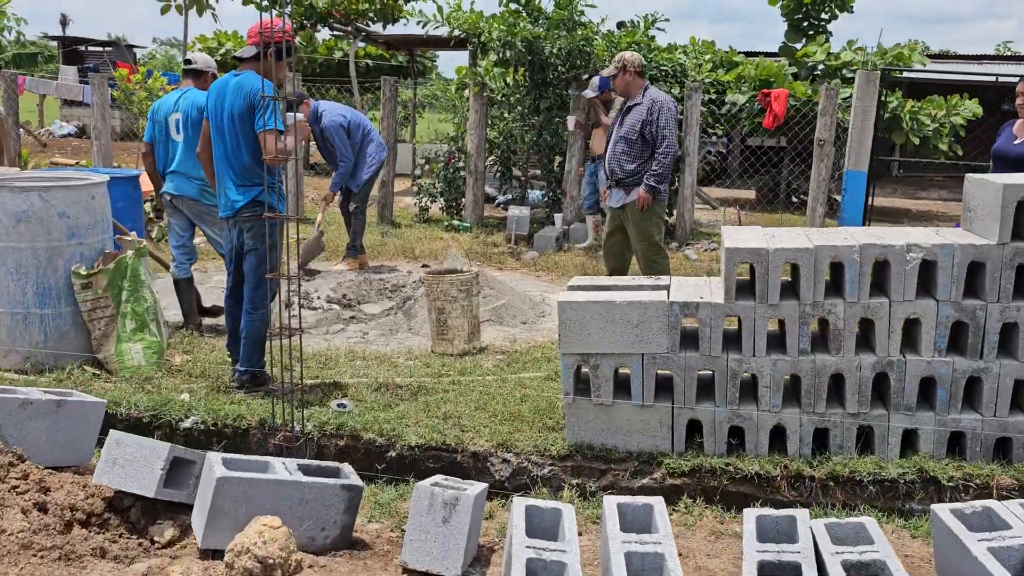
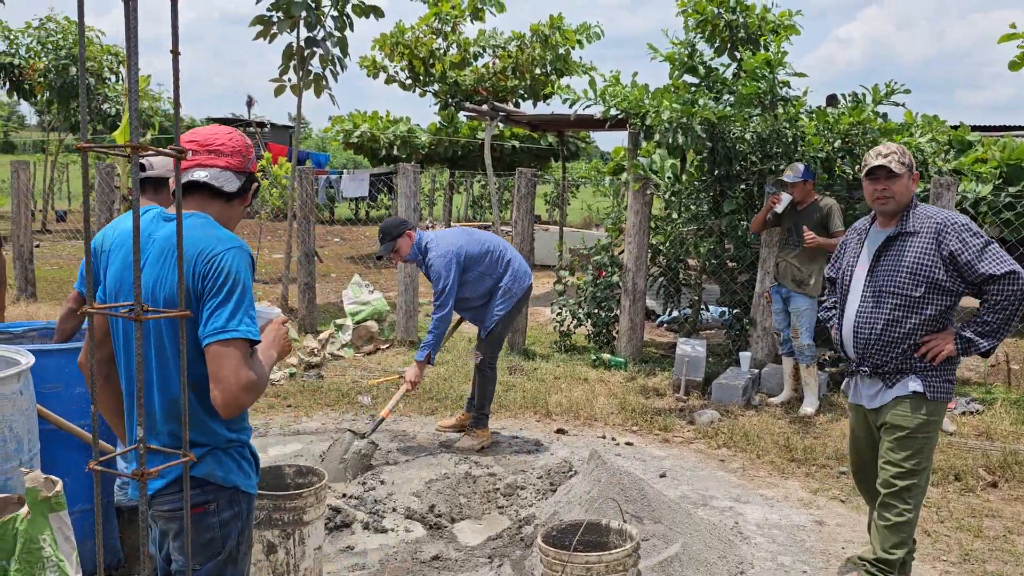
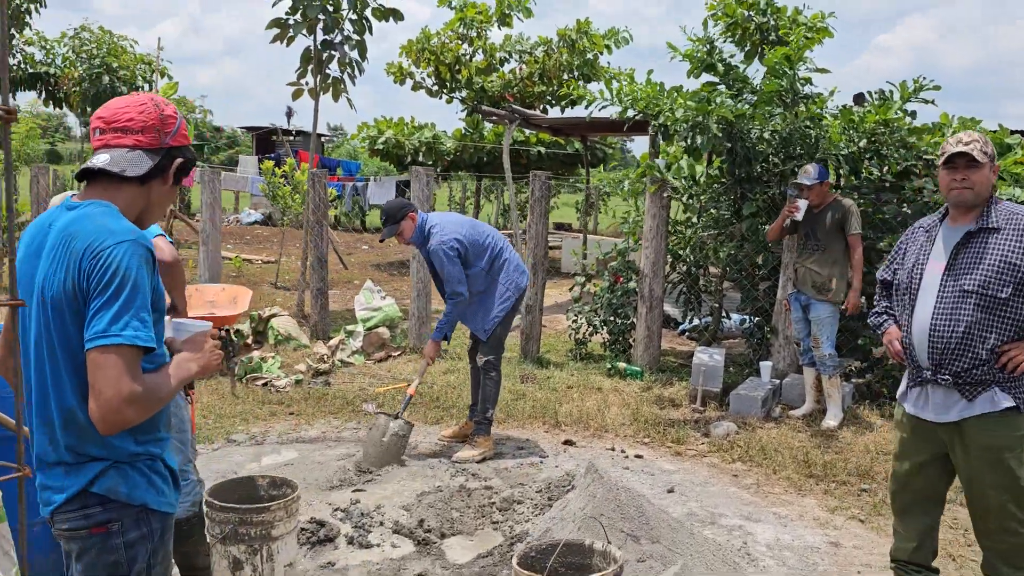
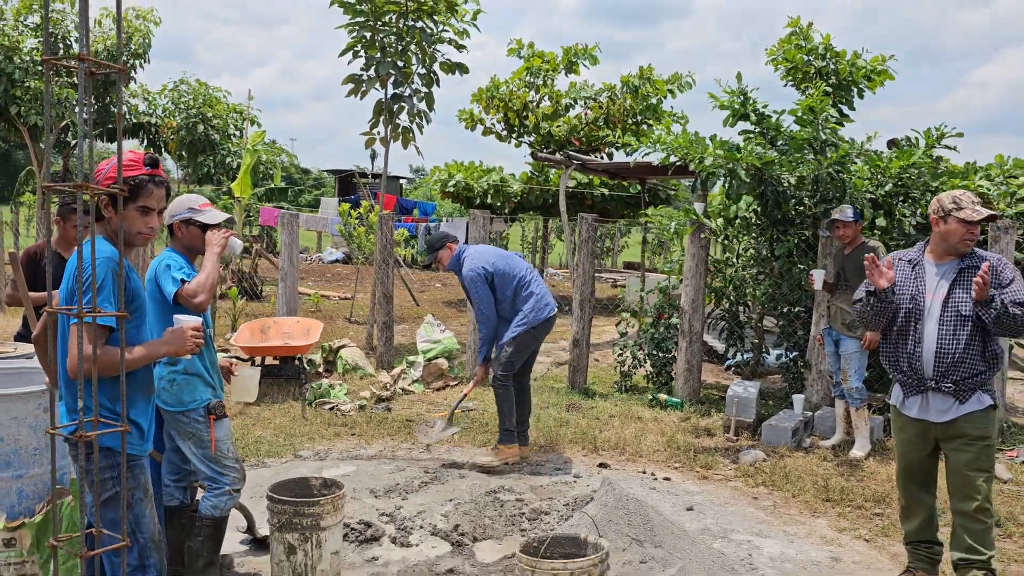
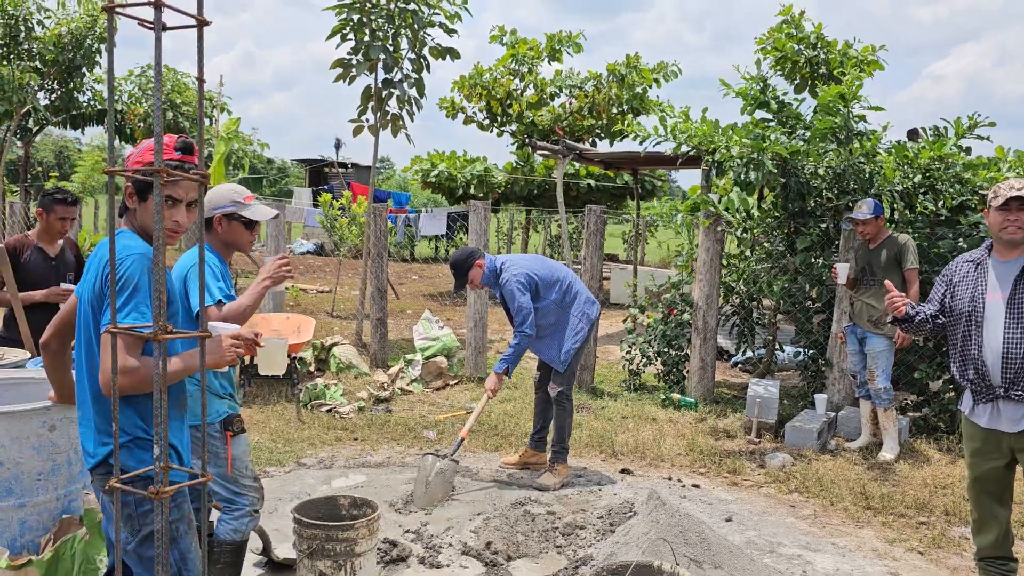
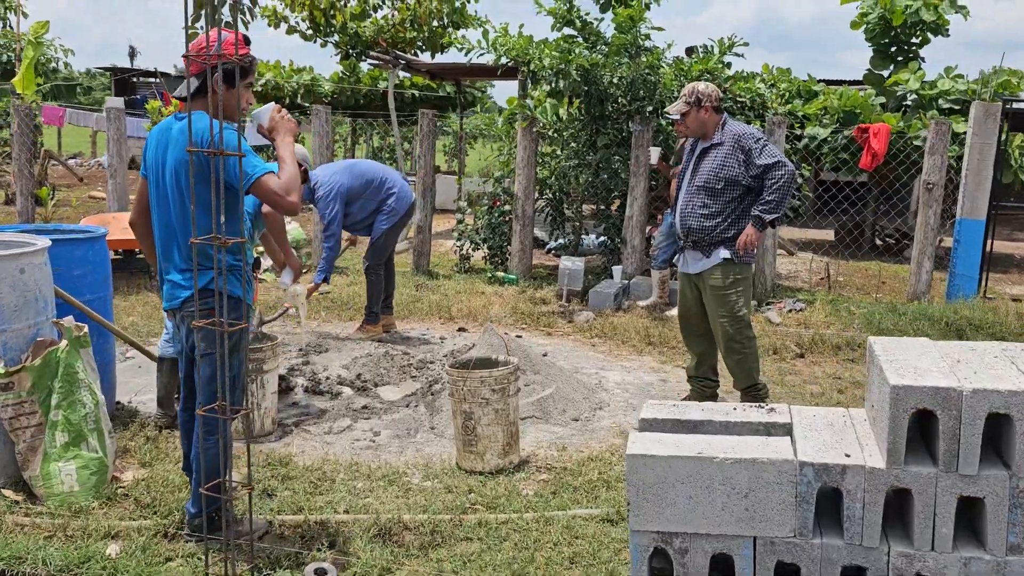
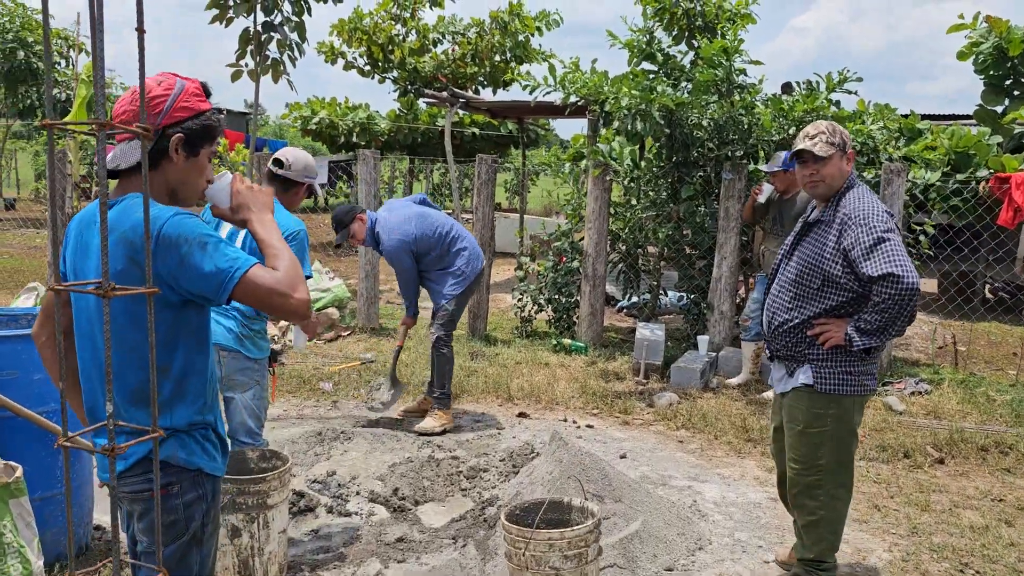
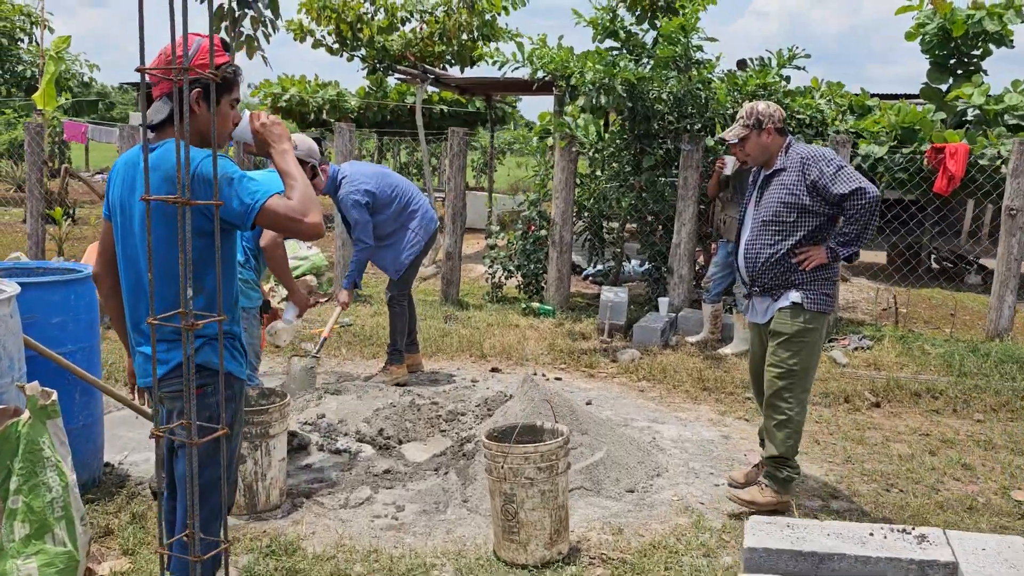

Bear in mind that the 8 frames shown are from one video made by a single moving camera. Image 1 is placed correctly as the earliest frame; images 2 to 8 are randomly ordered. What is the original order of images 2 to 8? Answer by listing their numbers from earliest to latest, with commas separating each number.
6, 8, 7, 2, 3, 5, 4
